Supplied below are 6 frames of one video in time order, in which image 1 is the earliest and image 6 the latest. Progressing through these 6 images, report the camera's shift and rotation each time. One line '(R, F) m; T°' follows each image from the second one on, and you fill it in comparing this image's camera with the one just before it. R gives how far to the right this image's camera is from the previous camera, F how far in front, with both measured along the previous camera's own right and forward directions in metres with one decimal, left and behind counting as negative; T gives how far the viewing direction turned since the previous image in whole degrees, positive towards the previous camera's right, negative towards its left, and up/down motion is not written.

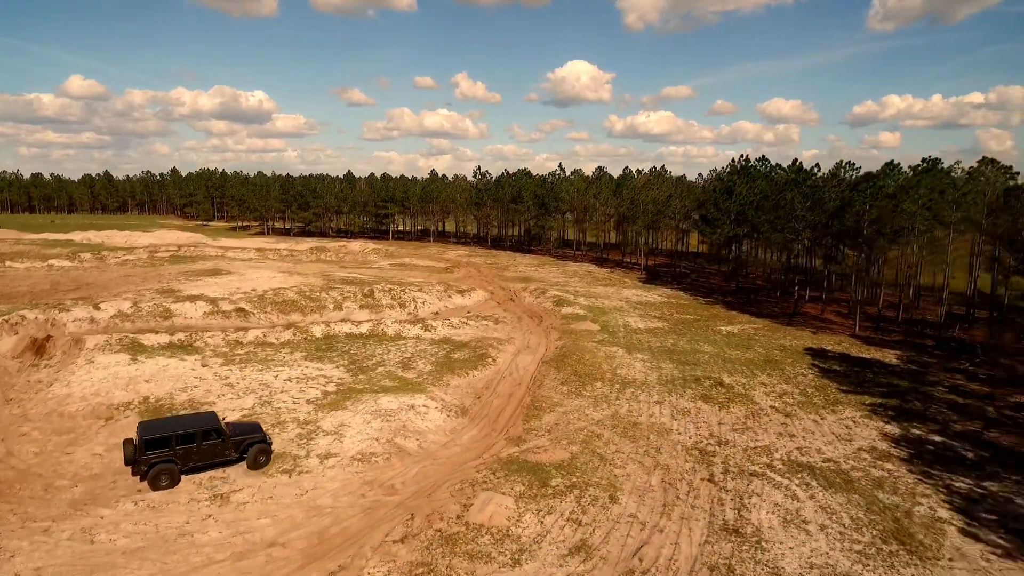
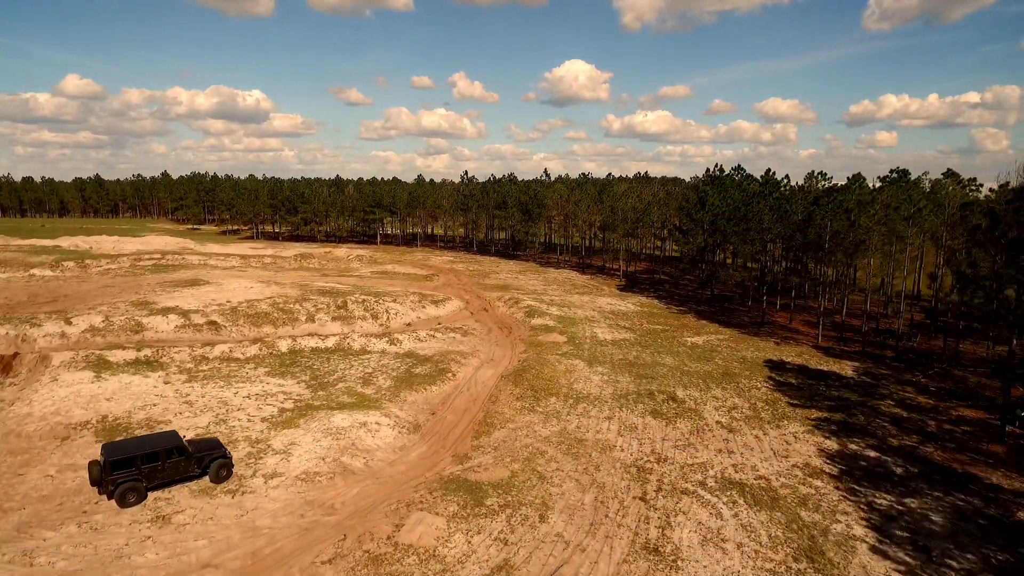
(+1.5, -0.6) m; 0°
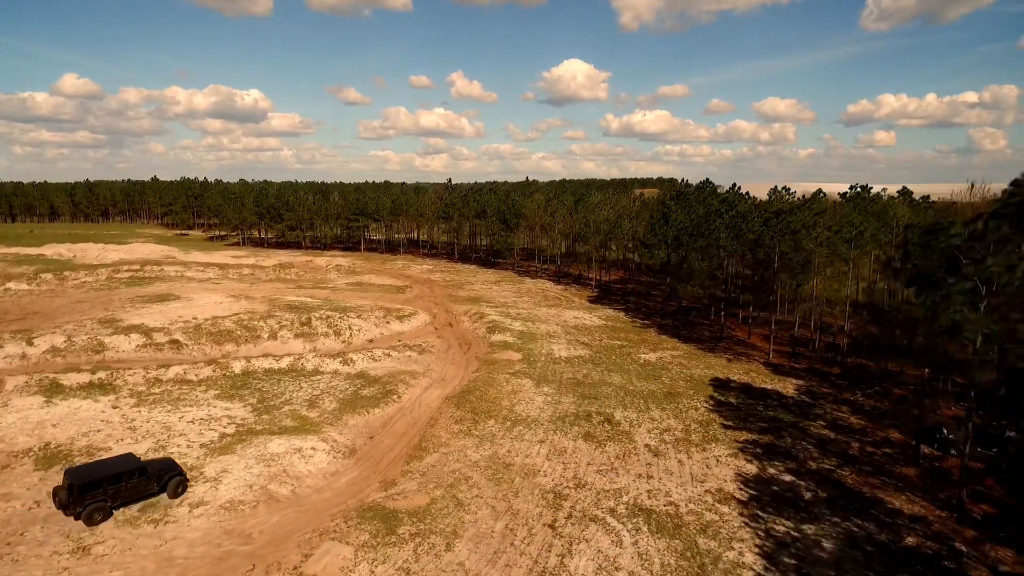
(+2.2, -0.8) m; 0°
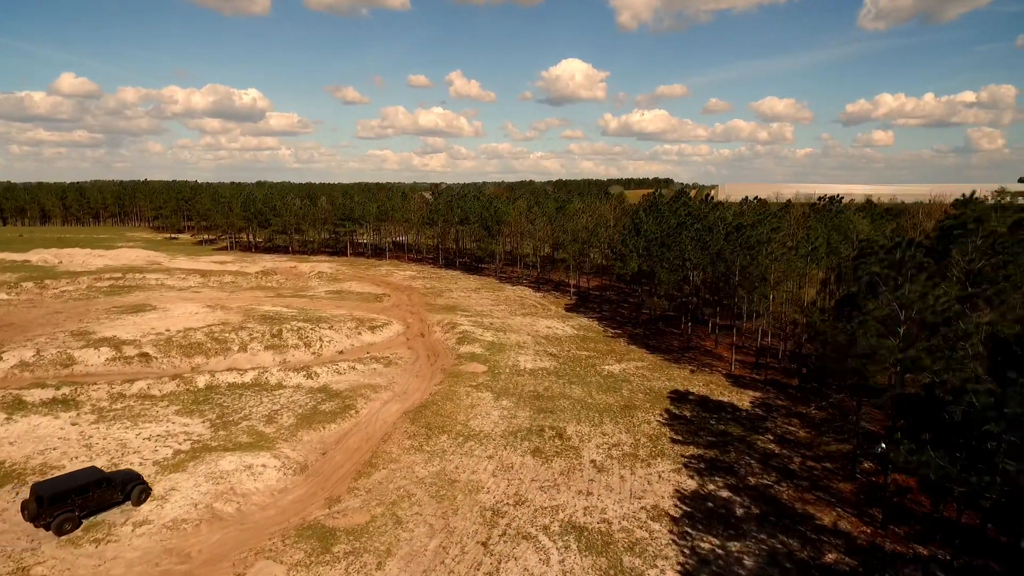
(+1.7, -0.6) m; 0°
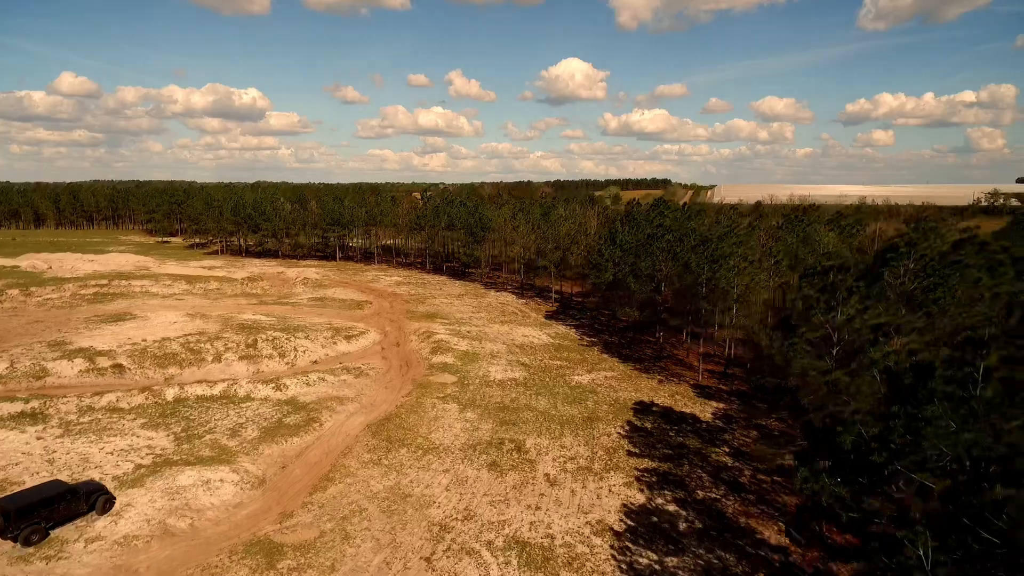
(+1.6, -0.5) m; 0°
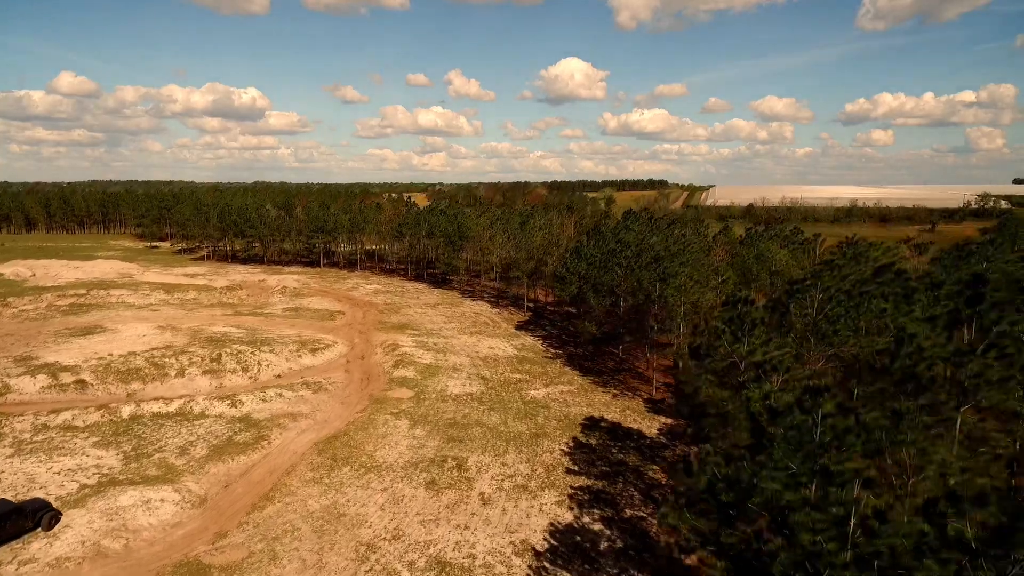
(+2.4, -0.7) m; 0°
